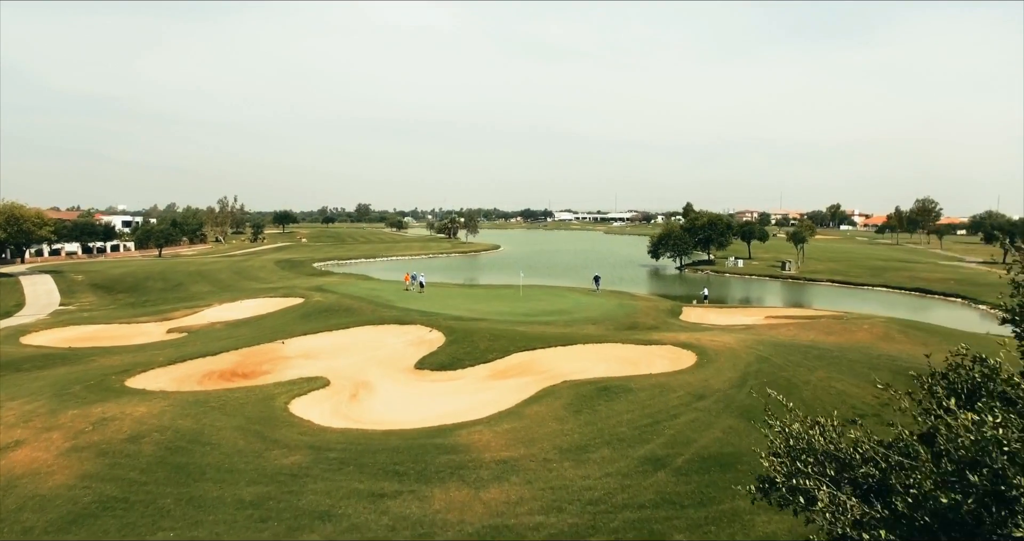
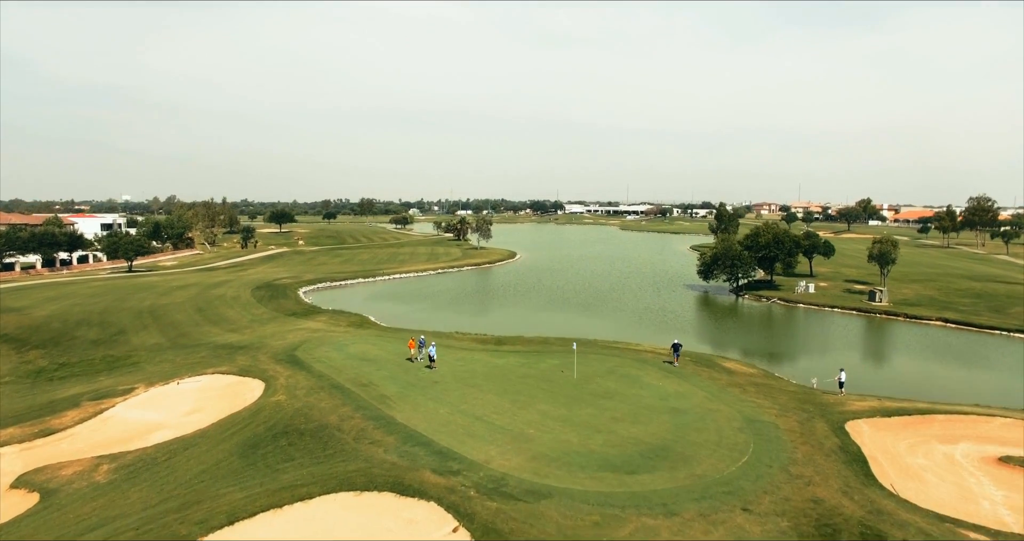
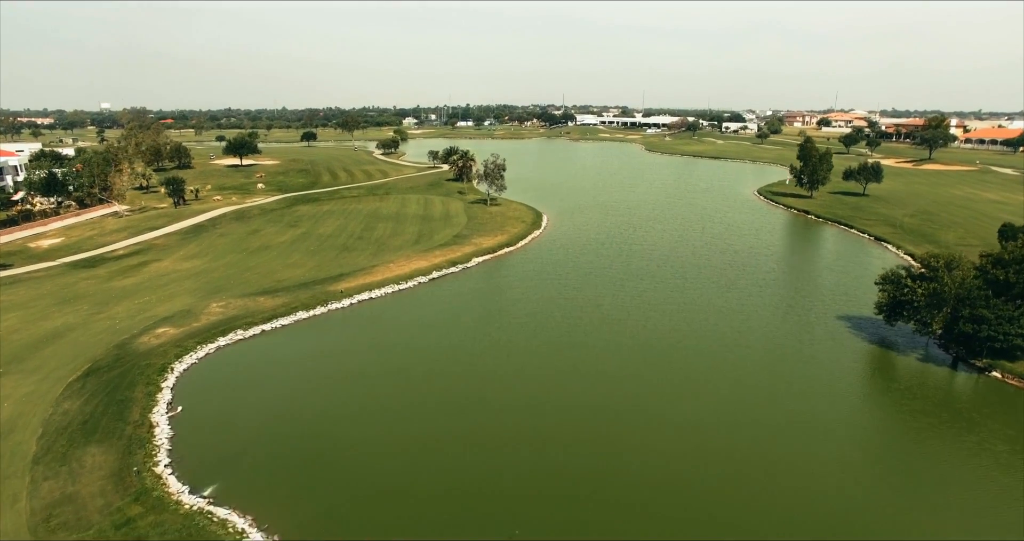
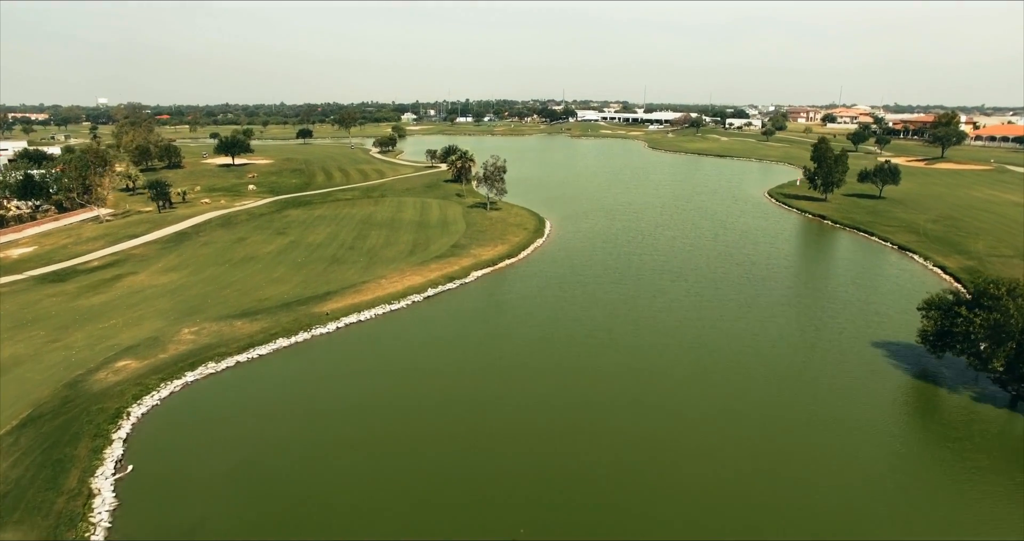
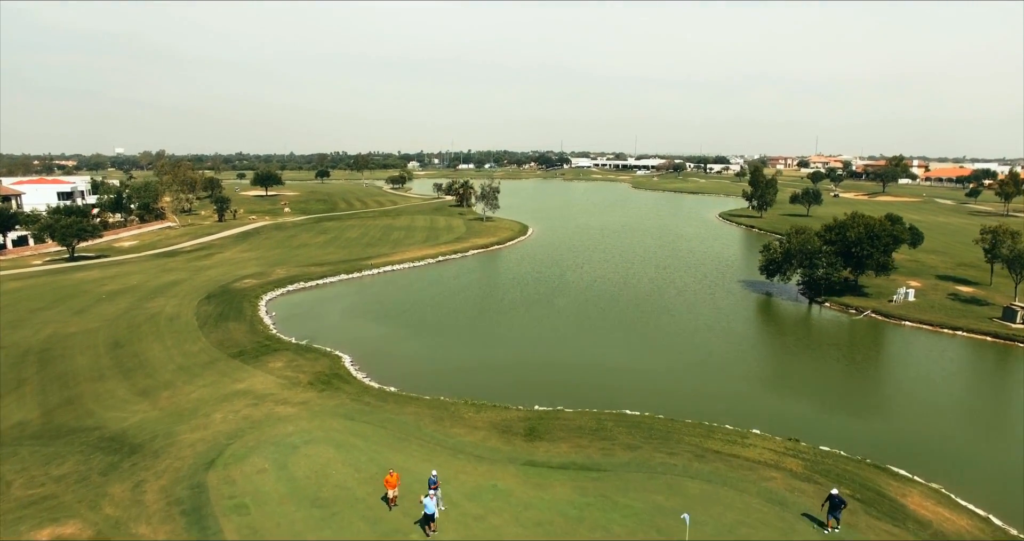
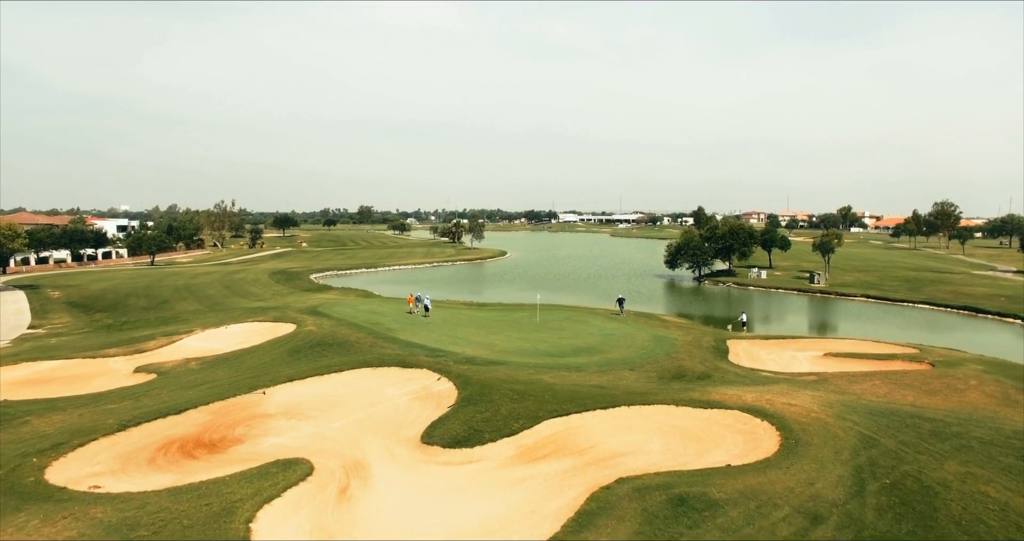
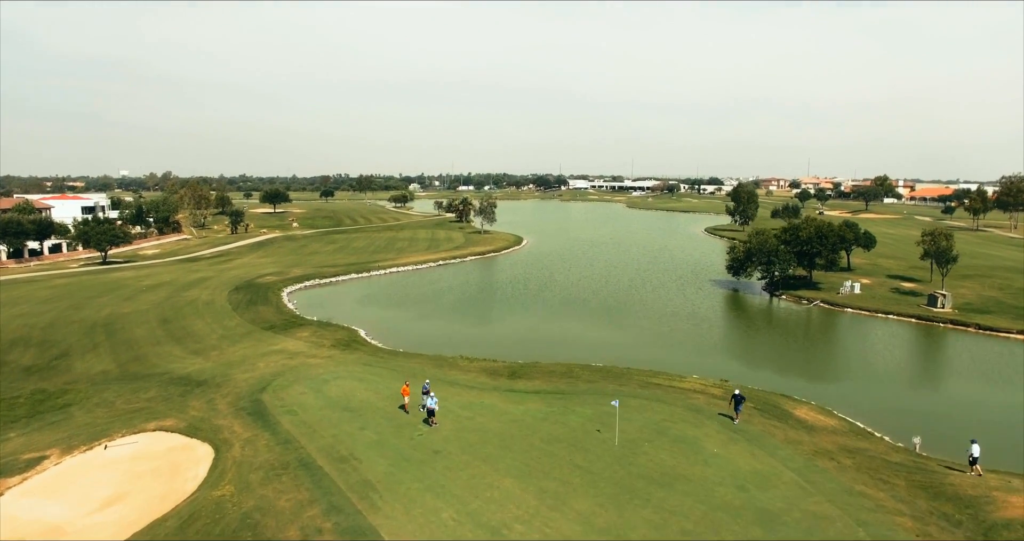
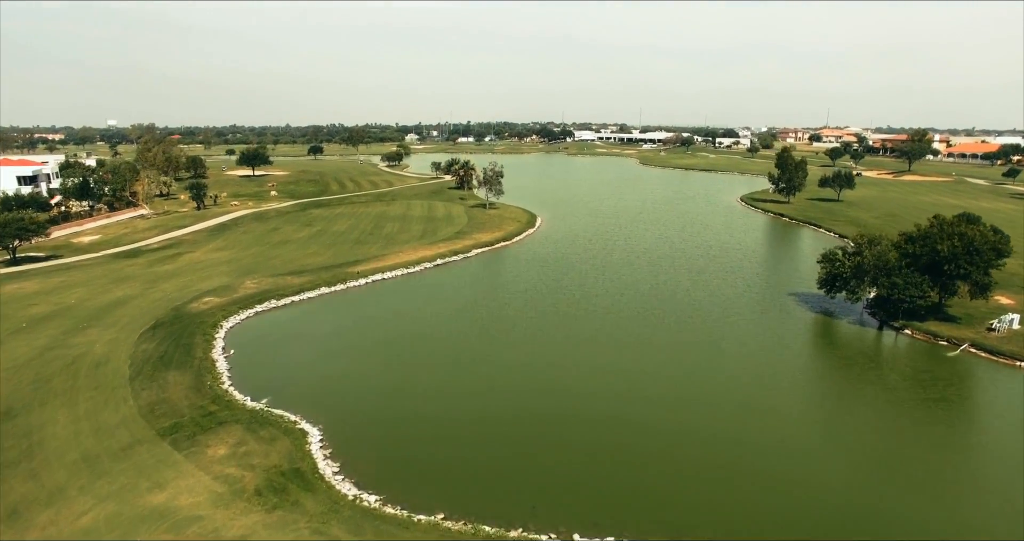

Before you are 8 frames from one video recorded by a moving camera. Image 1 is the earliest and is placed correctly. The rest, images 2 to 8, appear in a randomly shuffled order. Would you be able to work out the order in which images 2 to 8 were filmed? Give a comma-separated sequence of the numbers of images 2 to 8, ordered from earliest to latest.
6, 2, 7, 5, 8, 3, 4
